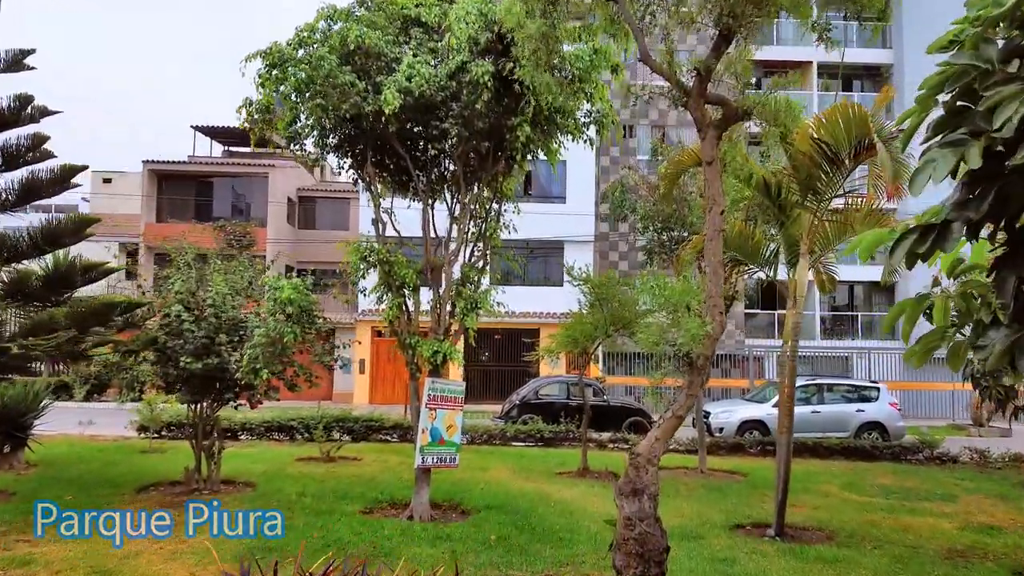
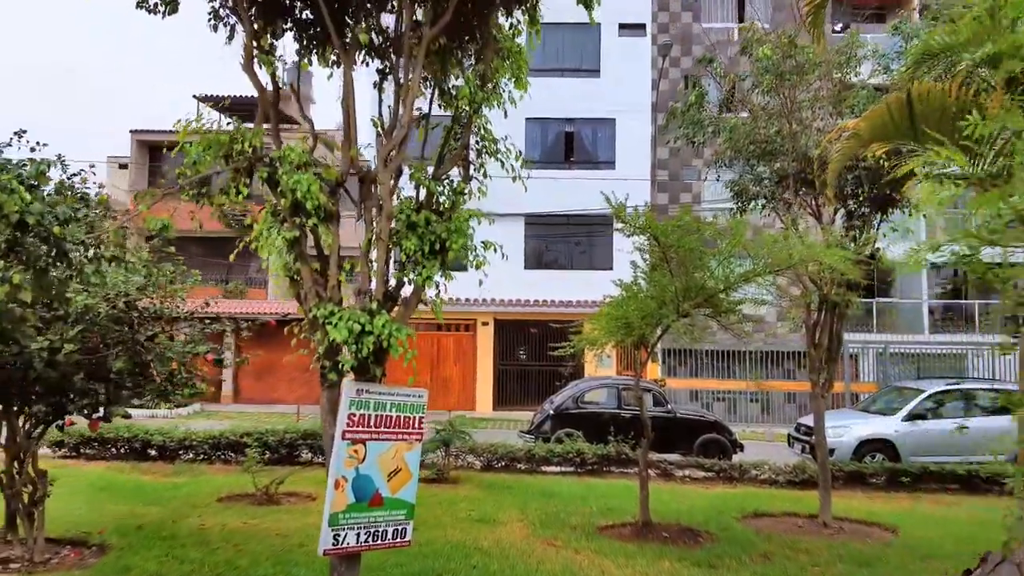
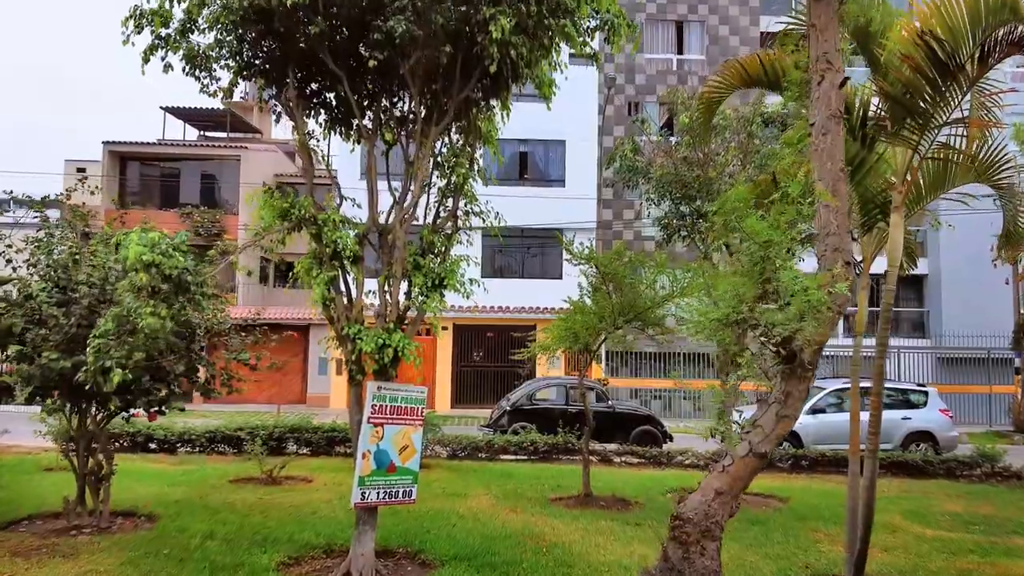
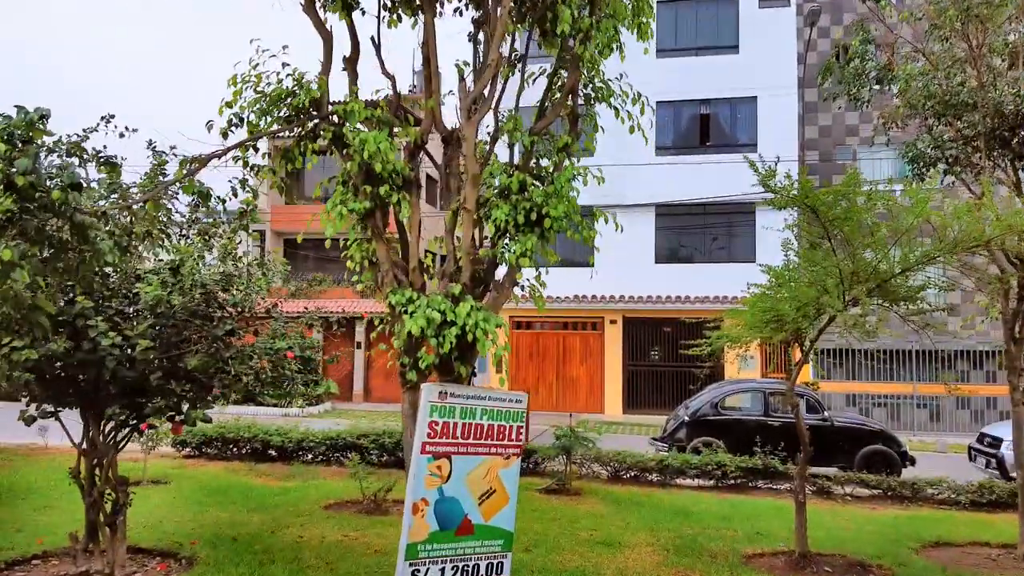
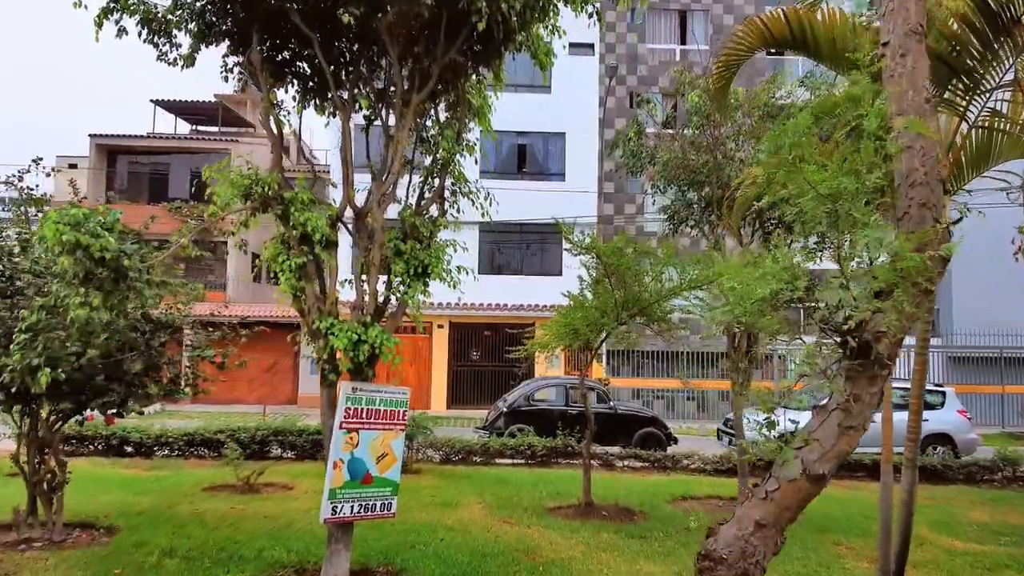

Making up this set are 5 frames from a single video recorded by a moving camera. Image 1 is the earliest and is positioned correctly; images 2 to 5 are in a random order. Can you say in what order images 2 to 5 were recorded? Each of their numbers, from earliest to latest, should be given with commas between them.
3, 5, 2, 4
